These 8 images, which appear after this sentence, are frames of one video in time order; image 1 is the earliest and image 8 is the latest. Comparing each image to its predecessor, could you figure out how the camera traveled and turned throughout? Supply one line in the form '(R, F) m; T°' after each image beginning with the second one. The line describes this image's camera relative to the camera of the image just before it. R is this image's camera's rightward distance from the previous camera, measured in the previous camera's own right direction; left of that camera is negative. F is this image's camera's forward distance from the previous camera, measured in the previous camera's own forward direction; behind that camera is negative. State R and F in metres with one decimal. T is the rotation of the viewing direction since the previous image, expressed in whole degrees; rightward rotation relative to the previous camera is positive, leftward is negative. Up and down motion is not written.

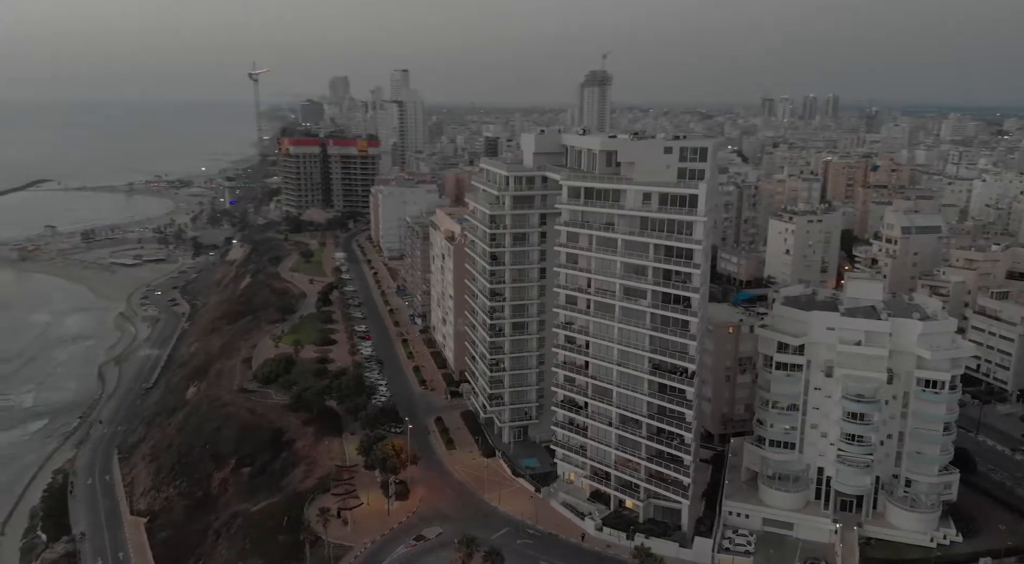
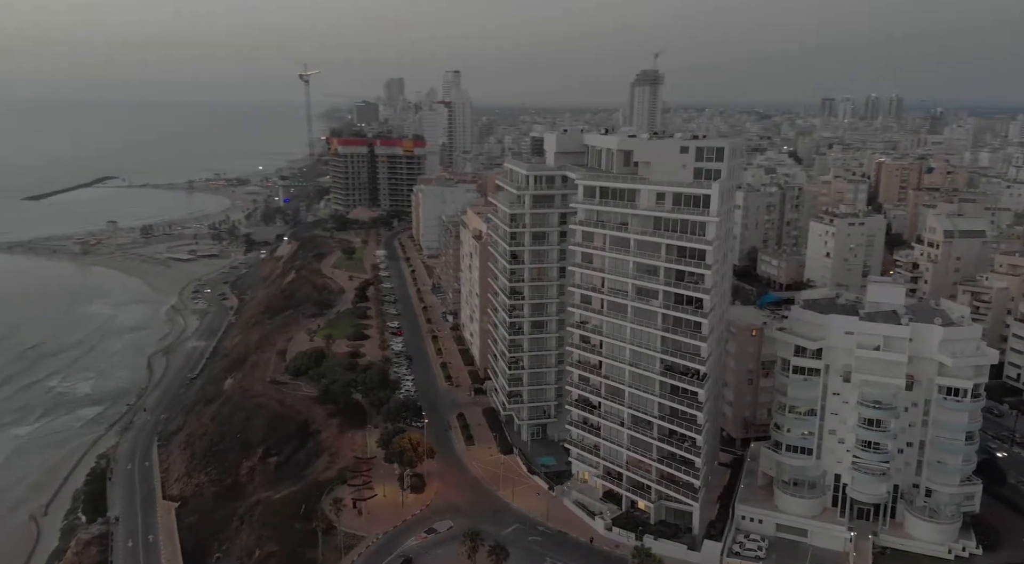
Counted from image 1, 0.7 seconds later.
(+1.5, -0.2) m; -3°
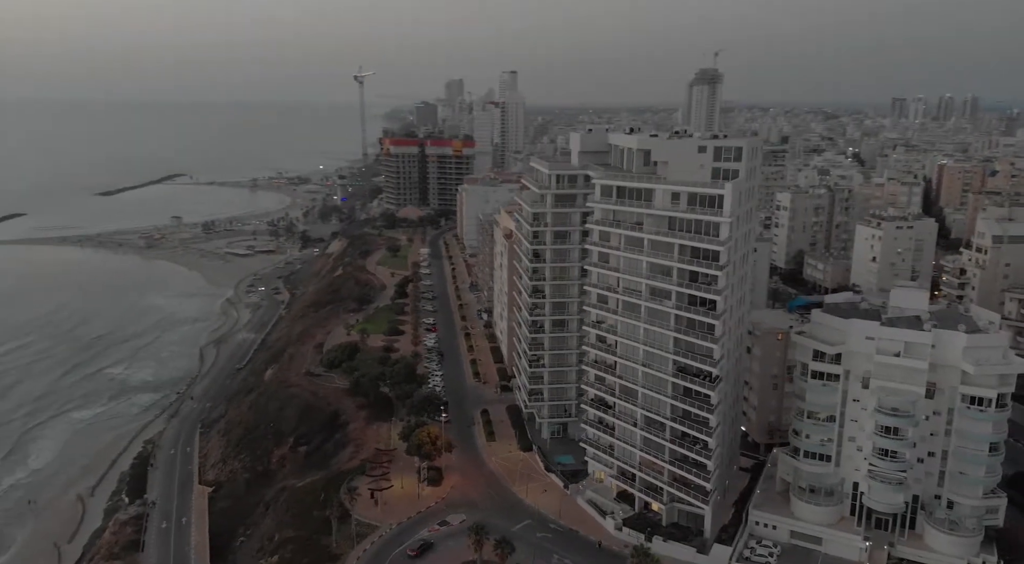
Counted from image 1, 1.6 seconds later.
(+1.7, -0.3) m; -4°
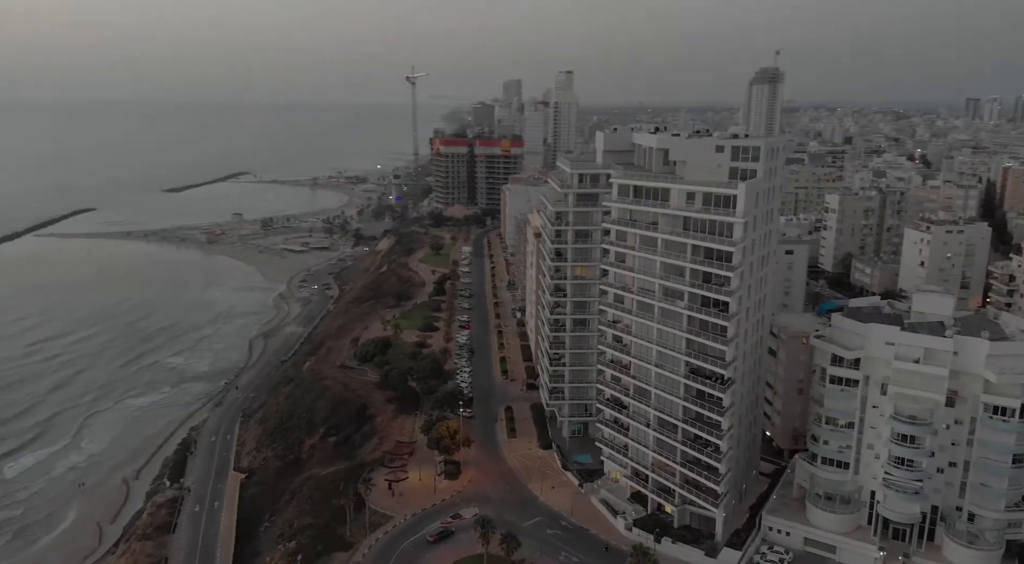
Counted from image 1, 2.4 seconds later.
(+1.6, -0.3) m; -4°
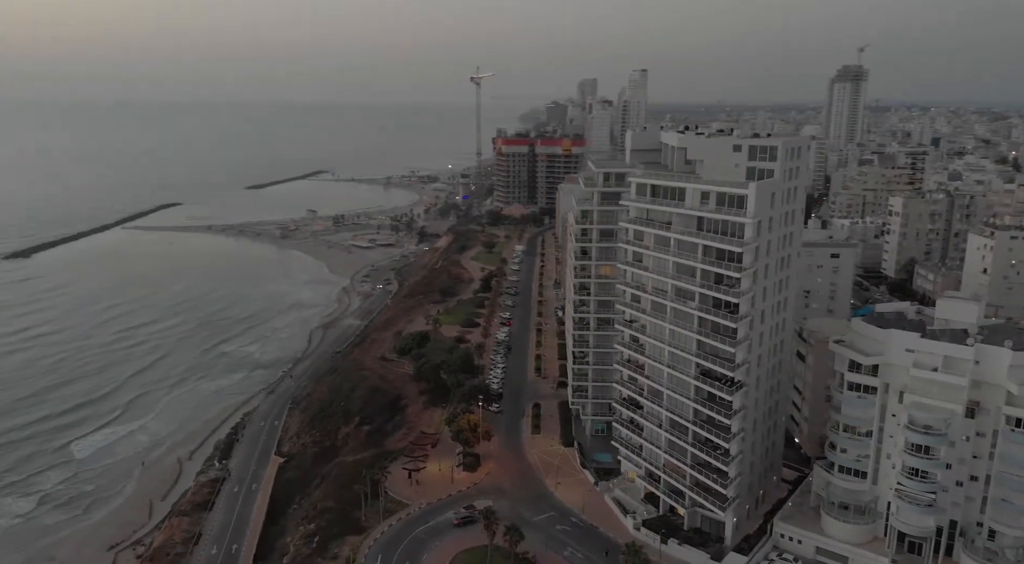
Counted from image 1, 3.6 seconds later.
(+2.3, -0.4) m; -5°
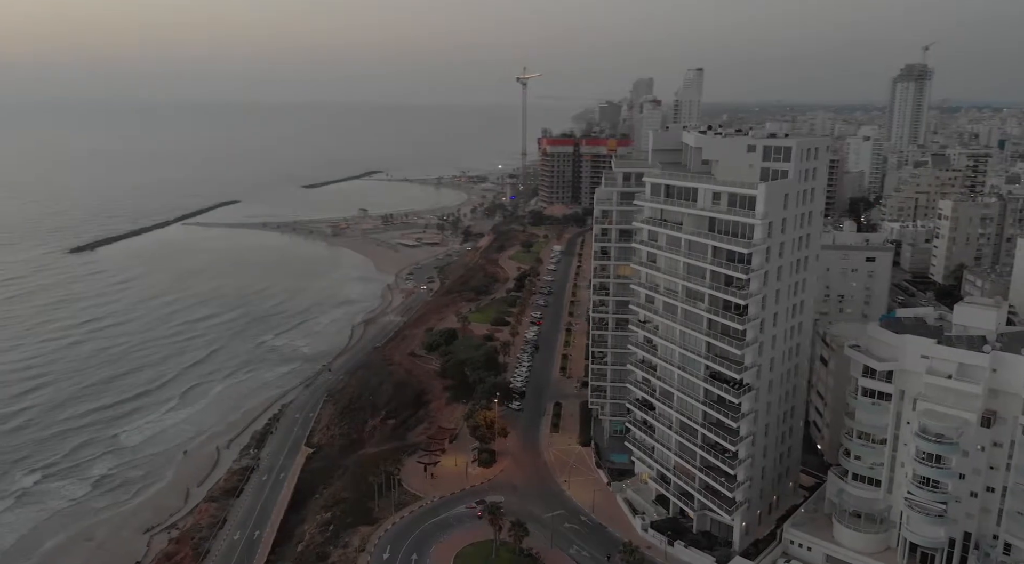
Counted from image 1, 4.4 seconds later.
(+1.6, -0.4) m; -4°
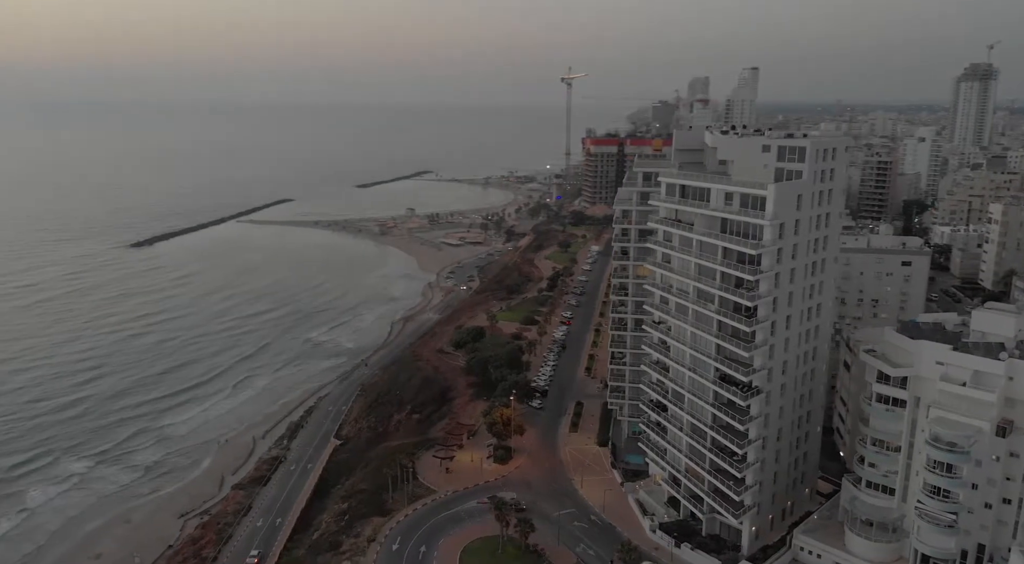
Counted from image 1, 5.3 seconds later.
(+1.5, -0.4) m; -3°
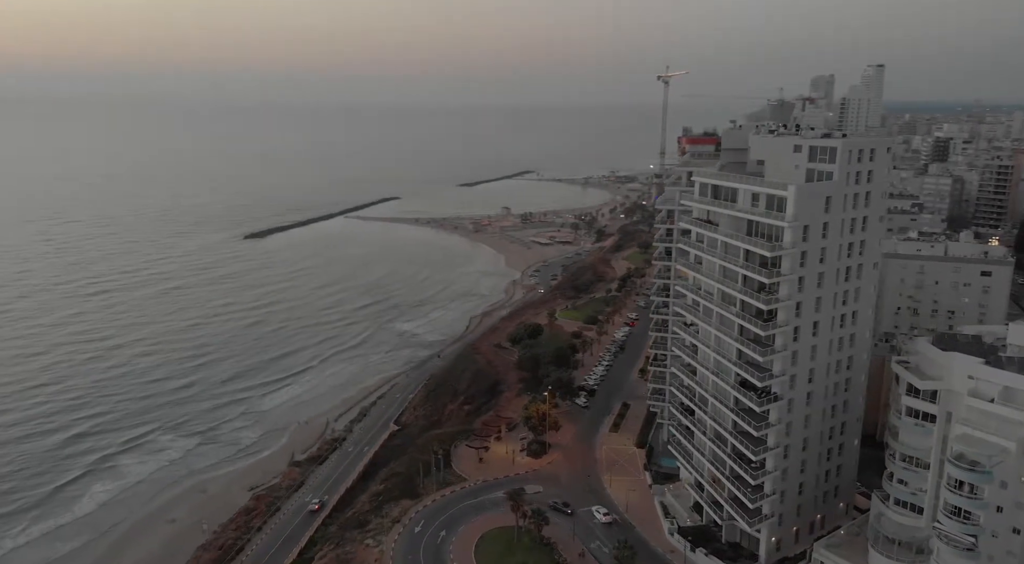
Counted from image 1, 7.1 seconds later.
(+3.3, -0.8) m; -7°
